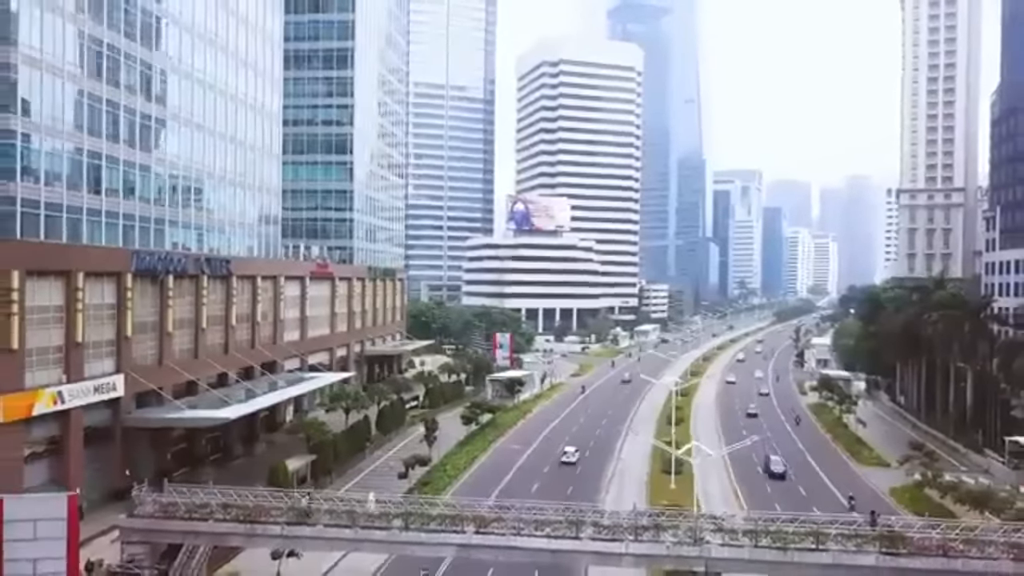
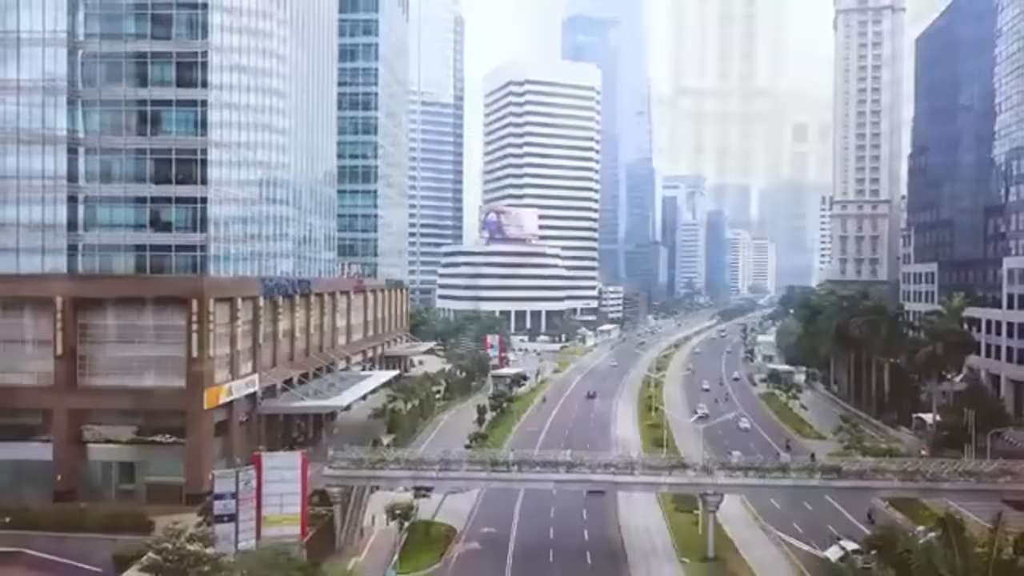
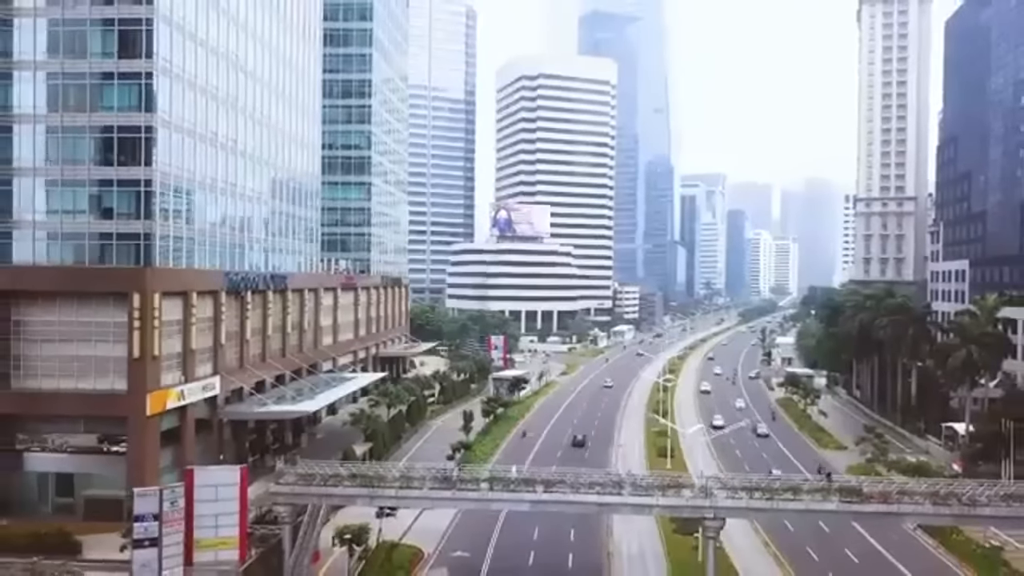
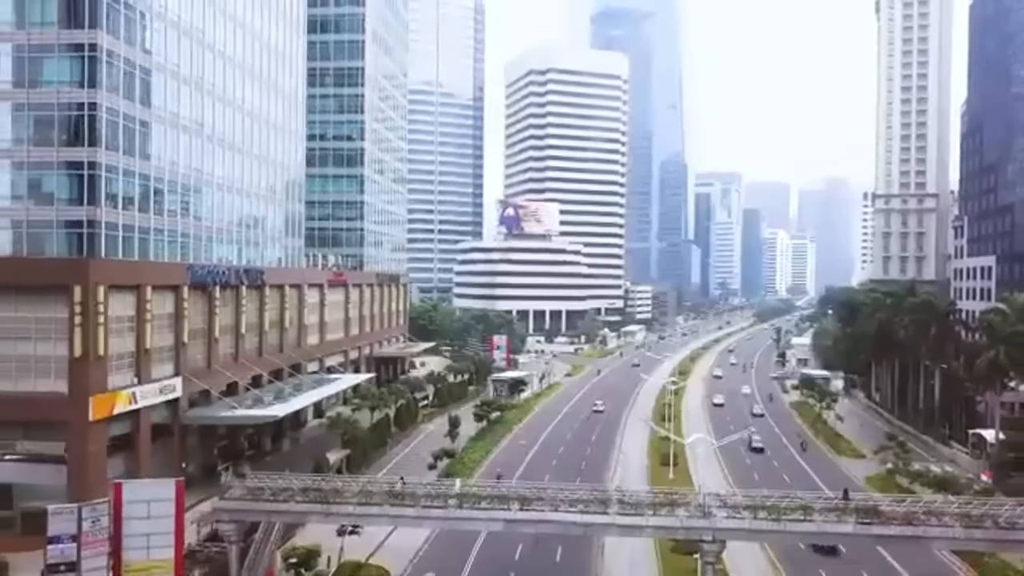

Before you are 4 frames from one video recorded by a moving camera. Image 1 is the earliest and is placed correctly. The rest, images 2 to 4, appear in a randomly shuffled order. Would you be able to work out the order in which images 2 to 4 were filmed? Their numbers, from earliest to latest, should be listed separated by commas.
4, 3, 2
